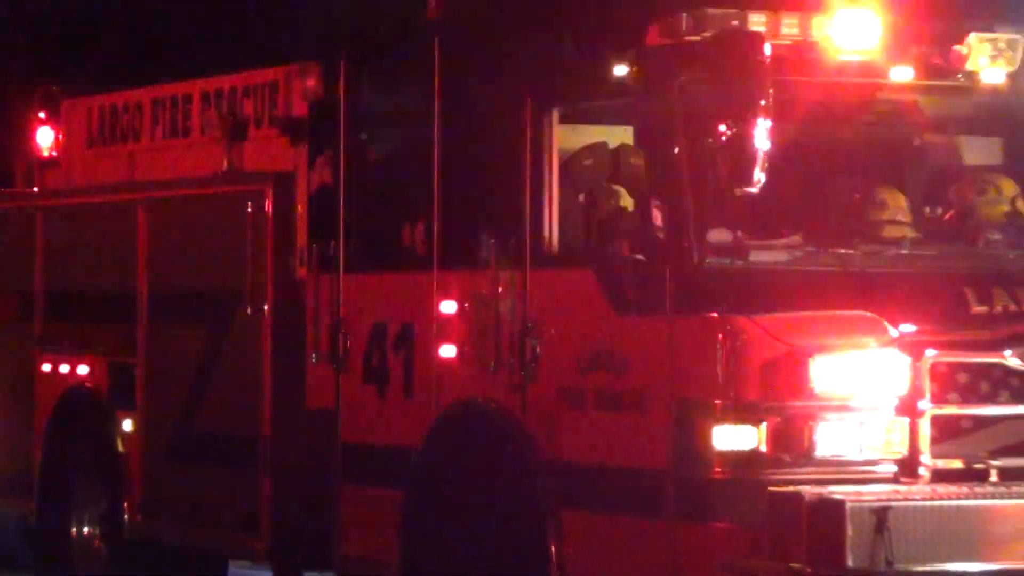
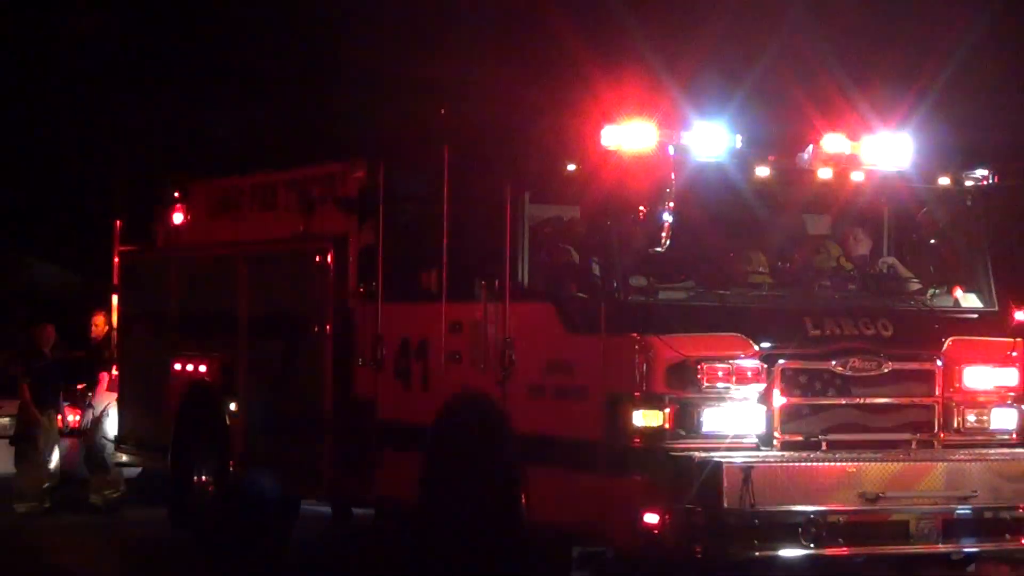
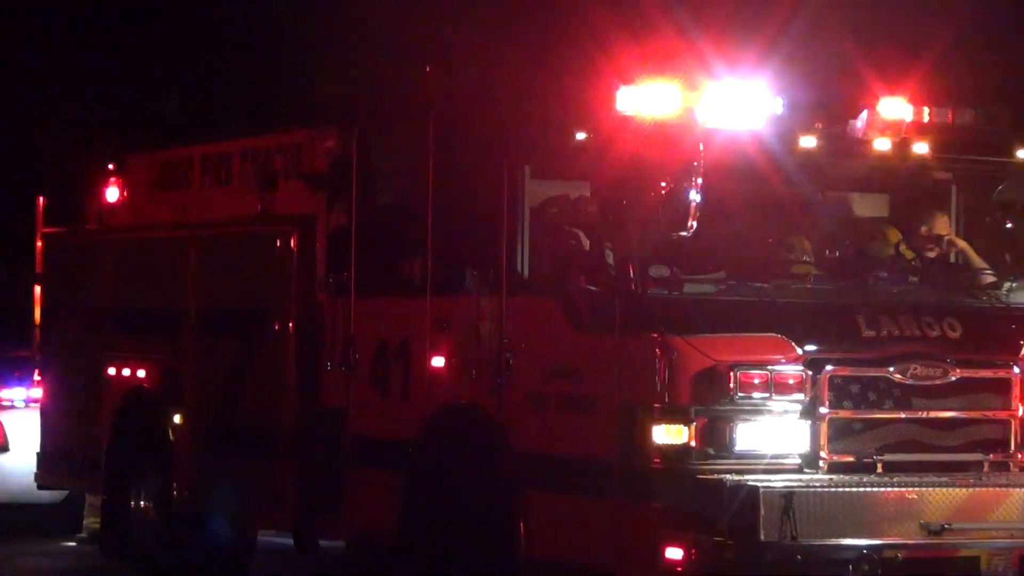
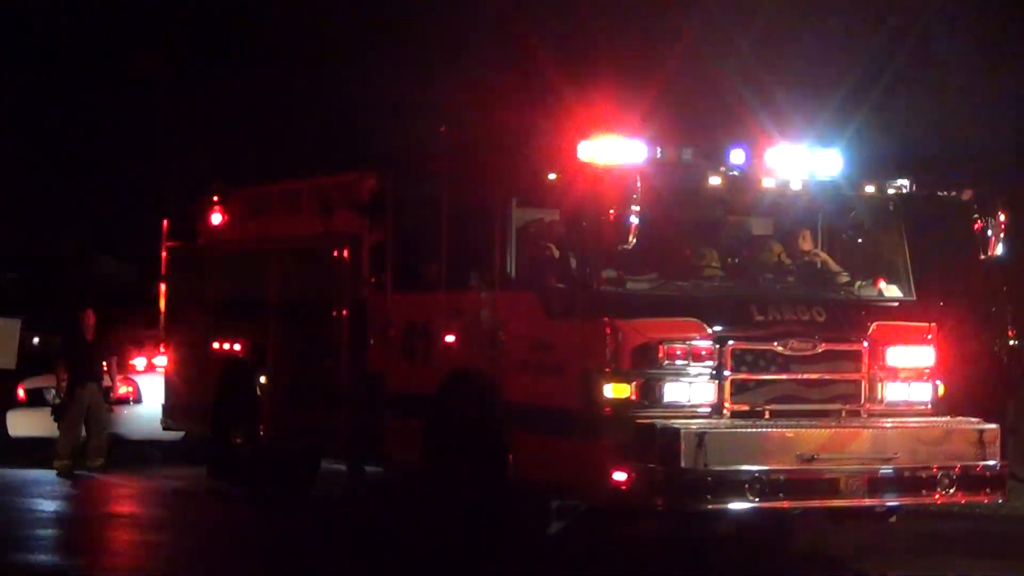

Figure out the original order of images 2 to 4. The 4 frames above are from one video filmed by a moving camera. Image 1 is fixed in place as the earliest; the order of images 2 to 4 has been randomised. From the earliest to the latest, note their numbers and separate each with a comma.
3, 2, 4
